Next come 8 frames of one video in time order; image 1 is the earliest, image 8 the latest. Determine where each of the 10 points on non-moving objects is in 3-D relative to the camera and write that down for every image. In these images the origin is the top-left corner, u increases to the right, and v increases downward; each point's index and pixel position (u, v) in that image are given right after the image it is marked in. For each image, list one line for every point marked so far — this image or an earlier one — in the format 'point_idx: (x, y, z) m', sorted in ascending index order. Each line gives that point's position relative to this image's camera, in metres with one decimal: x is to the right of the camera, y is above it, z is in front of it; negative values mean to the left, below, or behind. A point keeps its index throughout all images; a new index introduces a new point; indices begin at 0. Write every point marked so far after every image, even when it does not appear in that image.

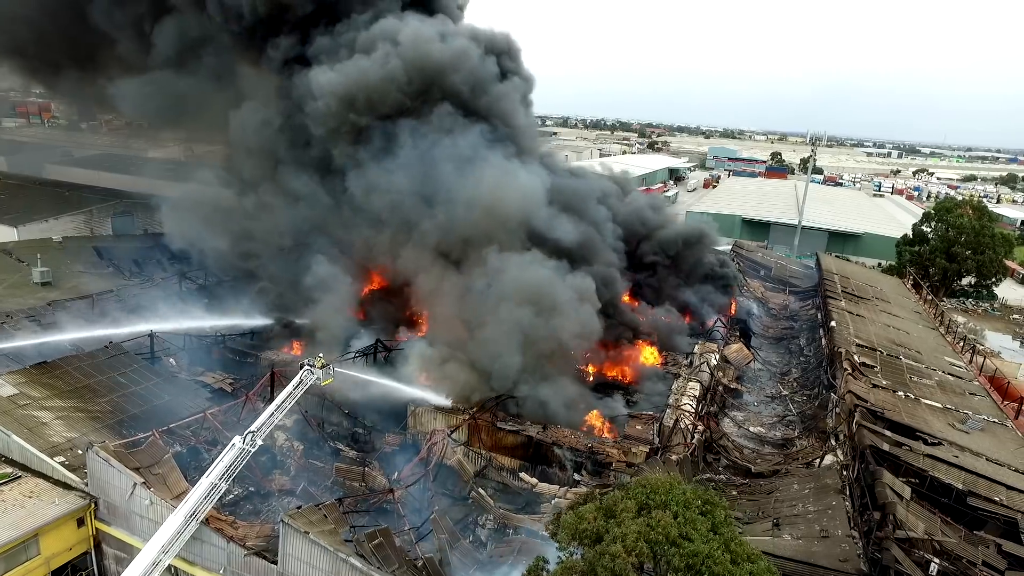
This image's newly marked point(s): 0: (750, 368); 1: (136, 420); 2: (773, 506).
0: (+8.0, -2.7, +19.9) m
1: (-7.4, -2.6, +11.7) m
2: (+5.1, -4.3, +11.6) m
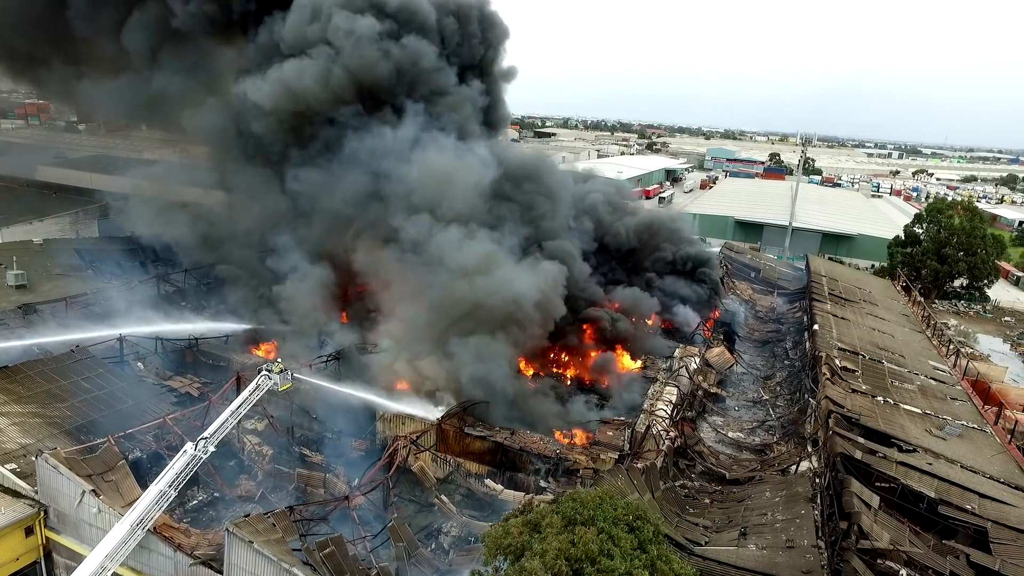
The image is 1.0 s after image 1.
0: (+7.3, -2.8, +19.6) m
1: (-8.1, -2.7, +11.5) m
2: (+4.4, -4.4, +11.4) m
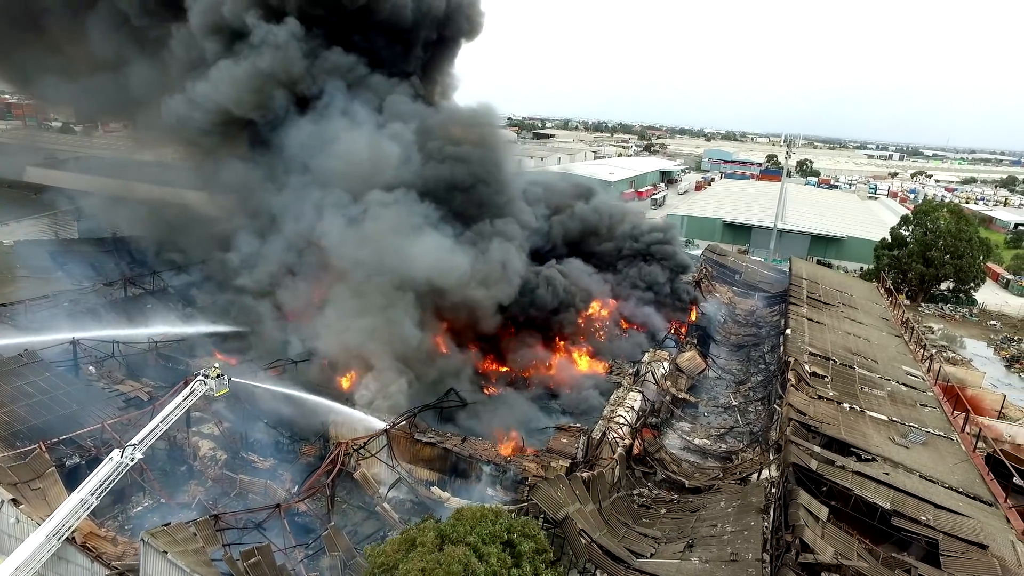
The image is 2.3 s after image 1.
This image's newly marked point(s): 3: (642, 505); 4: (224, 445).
0: (+6.3, -2.9, +19.3) m
1: (-9.1, -2.8, +11.3) m
2: (+3.4, -4.4, +11.1) m
3: (+2.8, -4.6, +12.5) m
4: (-6.4, -3.6, +13.6) m
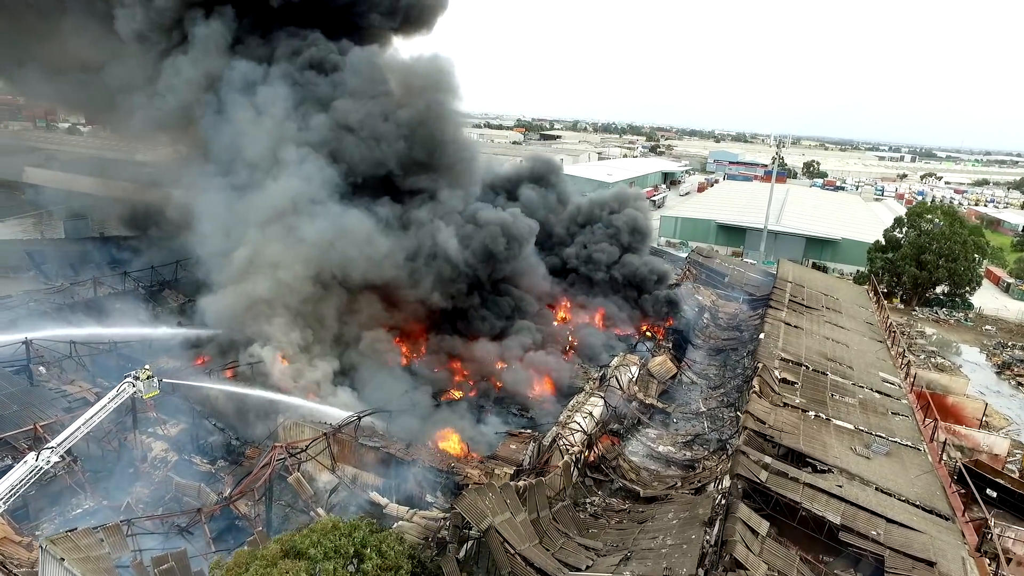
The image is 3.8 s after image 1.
0: (+5.3, -3.0, +18.8) m
1: (-10.3, -2.7, +11.1) m
2: (+2.2, -4.5, +10.7) m
3: (+1.6, -4.7, +12.1) m
4: (-7.5, -3.6, +13.4) m
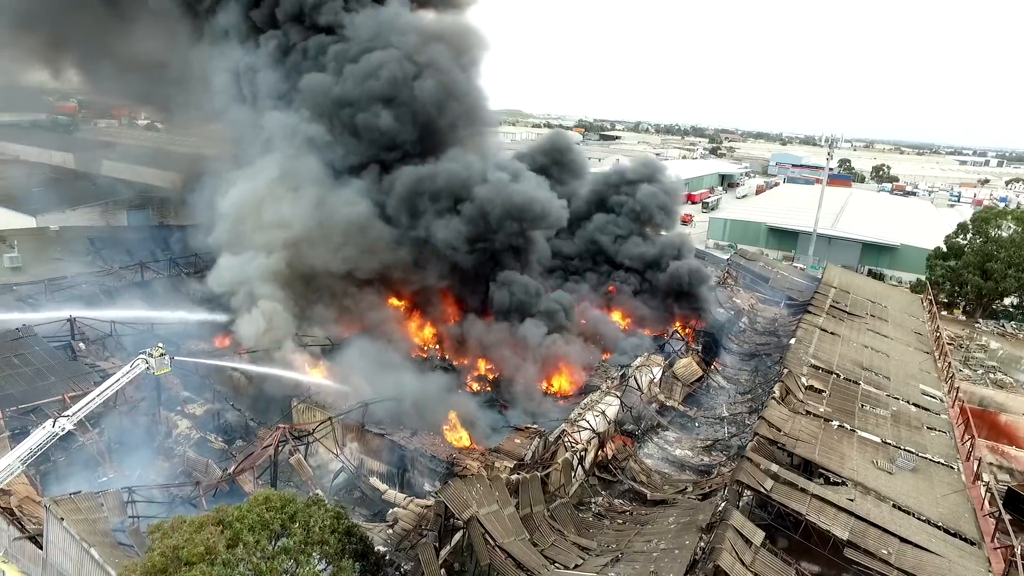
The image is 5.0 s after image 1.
0: (+6.0, -3.0, +18.2) m
1: (-10.3, -2.3, +12.0) m
2: (+2.1, -4.4, +10.4) m
3: (+1.6, -4.6, +11.9) m
4: (-7.4, -3.3, +14.0) m
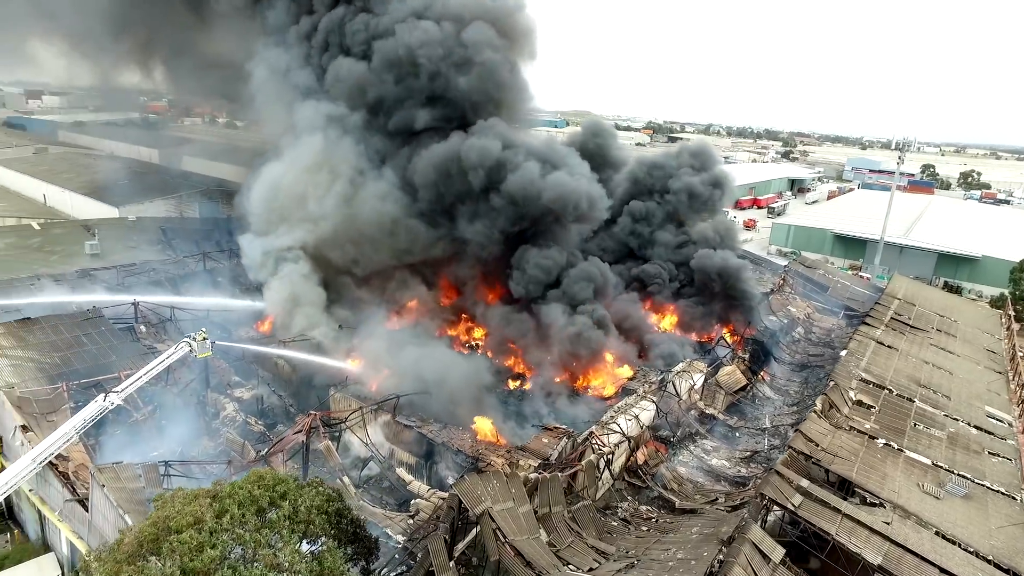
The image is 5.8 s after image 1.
0: (+7.1, -3.2, +17.6) m
1: (-9.7, -1.9, +13.0) m
2: (+2.4, -4.4, +10.2) m
3: (+2.0, -4.6, +11.7) m
4: (-6.6, -3.0, +14.7) m
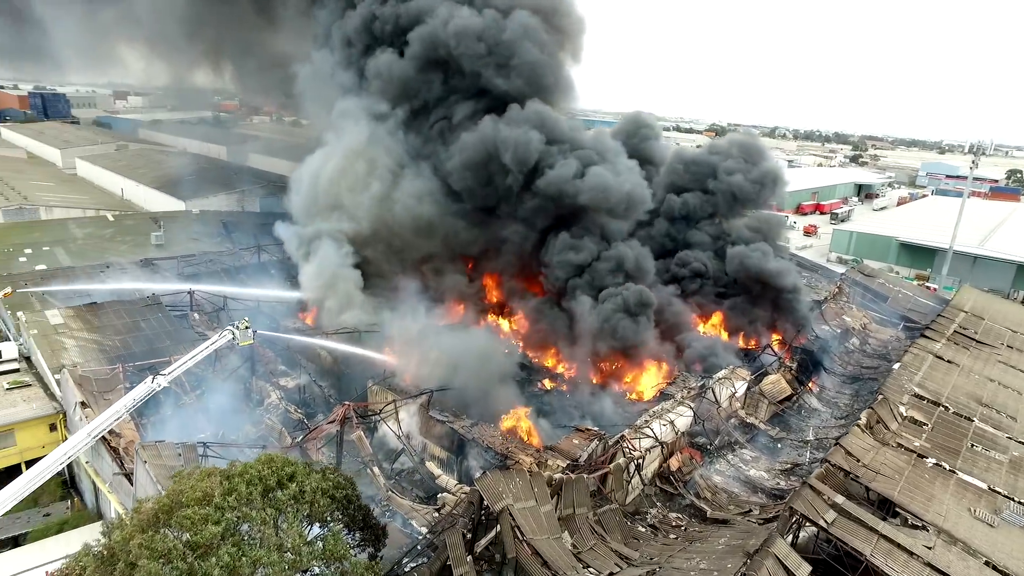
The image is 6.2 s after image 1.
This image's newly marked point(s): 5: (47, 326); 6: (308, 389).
0: (+8.1, -3.4, +16.9) m
1: (-9.0, -1.6, +13.8) m
2: (+2.7, -4.5, +9.9) m
3: (+2.5, -4.6, +11.5) m
4: (-5.8, -2.8, +15.2) m
5: (-11.4, -1.0, +14.5) m
6: (-5.5, -2.6, +15.7) m
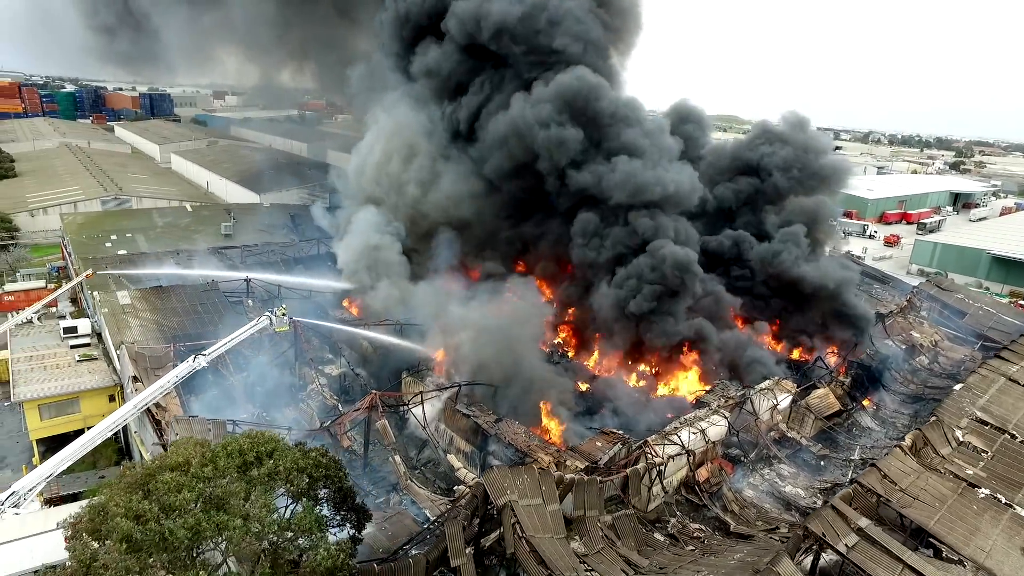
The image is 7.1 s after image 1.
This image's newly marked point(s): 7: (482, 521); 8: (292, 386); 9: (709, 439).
0: (+9.0, -3.7, +15.9) m
1: (-8.2, -1.2, +14.8) m
2: (+2.8, -4.5, +9.6) m
3: (+2.8, -4.7, +11.2) m
4: (-5.0, -2.5, +15.9) m
5: (-10.6, -0.5, +15.8) m
6: (-4.6, -2.4, +16.3) m
7: (-0.4, -3.8, +9.5) m
8: (-5.9, -2.5, +15.4) m
9: (+4.5, -3.5, +13.6) m
